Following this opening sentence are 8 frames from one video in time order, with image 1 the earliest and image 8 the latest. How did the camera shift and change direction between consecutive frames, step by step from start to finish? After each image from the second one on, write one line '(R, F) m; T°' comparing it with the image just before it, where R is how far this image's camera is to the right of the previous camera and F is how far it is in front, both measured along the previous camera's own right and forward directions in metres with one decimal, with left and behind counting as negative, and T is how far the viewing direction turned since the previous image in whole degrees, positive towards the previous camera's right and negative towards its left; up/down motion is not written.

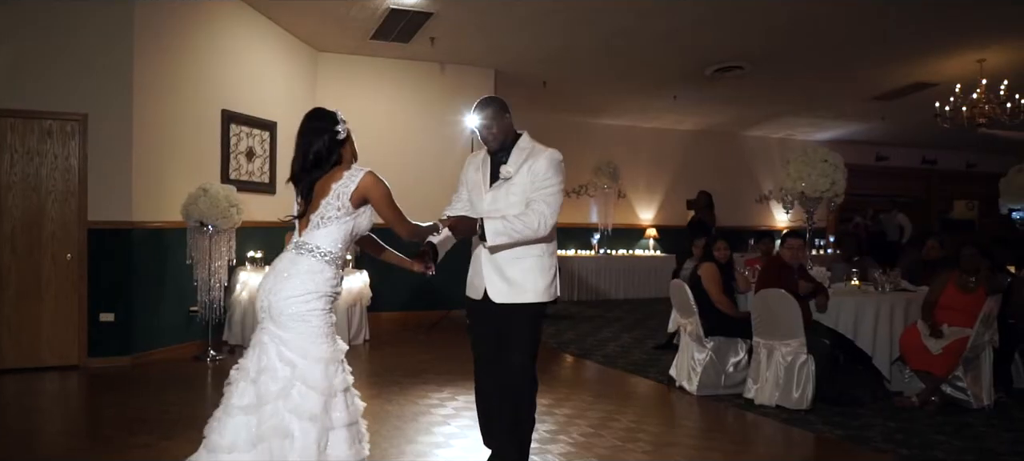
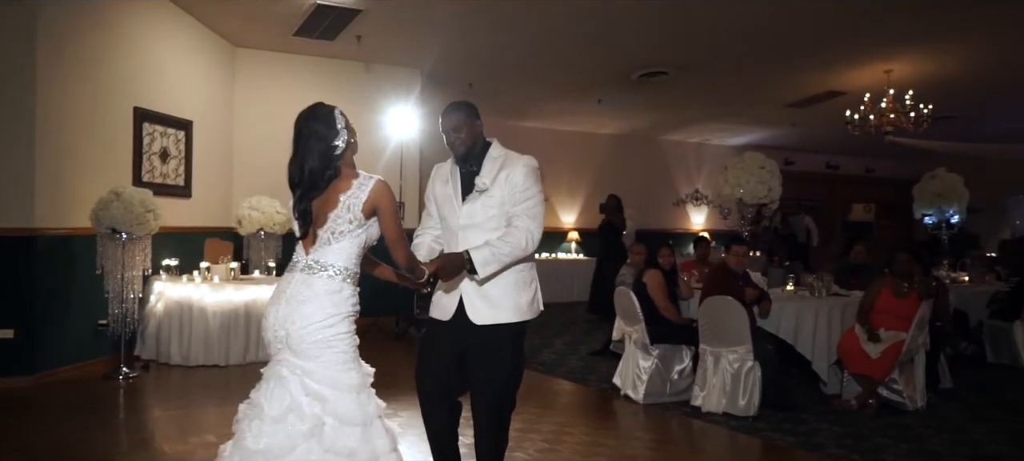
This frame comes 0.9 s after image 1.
(-0.2, +0.2) m; +7°
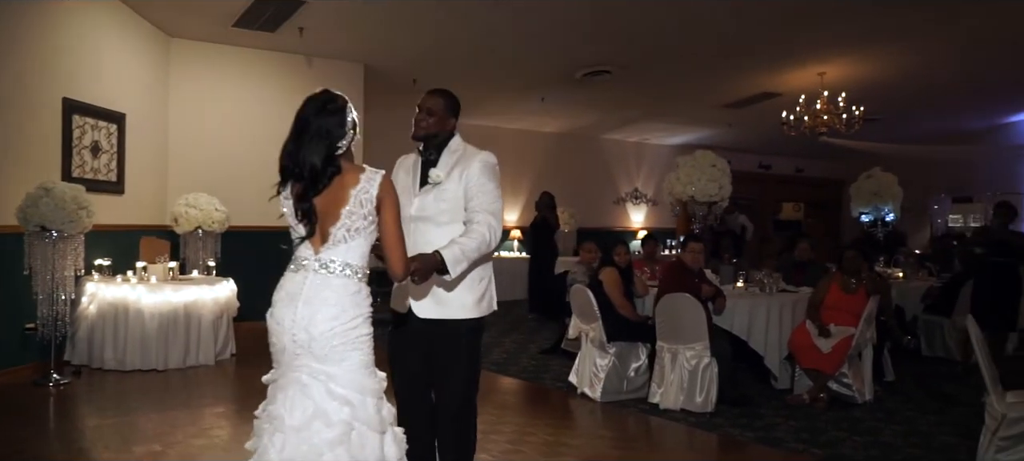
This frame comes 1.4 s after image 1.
(-0.2, +0.1) m; +5°
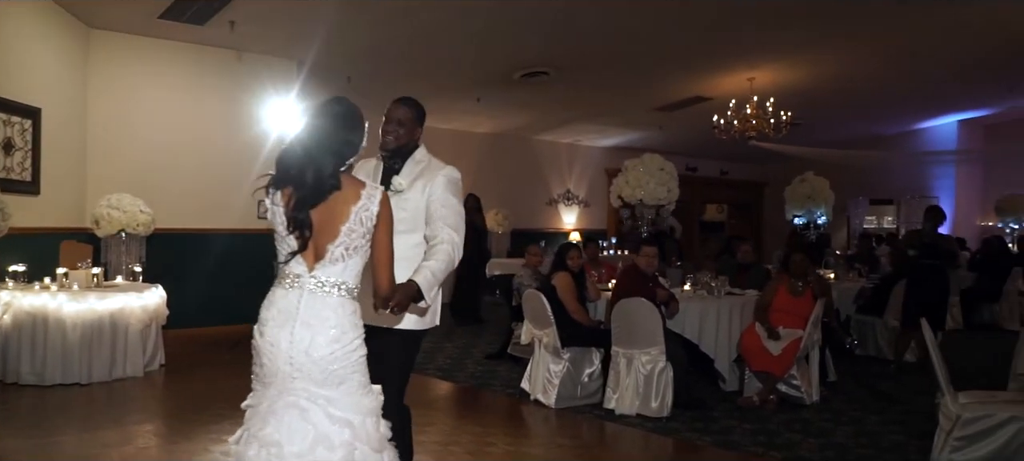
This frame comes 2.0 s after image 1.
(-0.2, +0.1) m; +6°
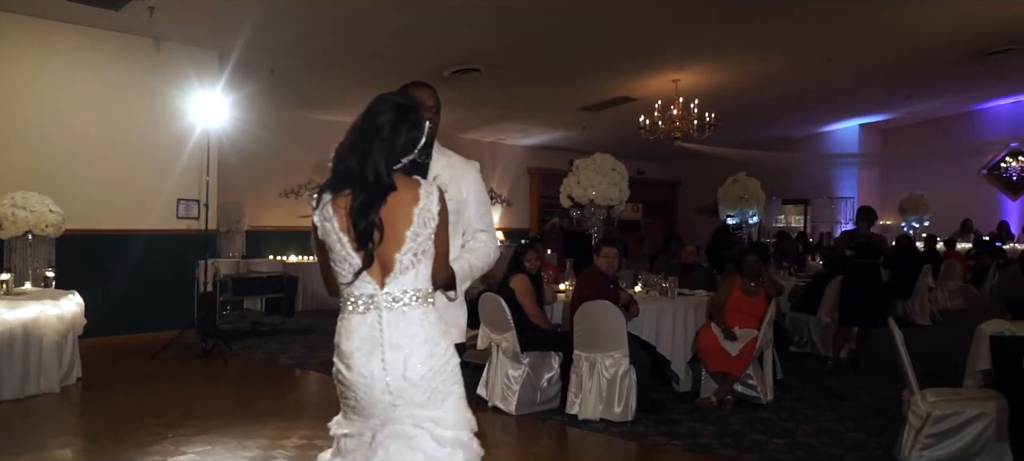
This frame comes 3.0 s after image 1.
(-0.3, +0.2) m; +7°
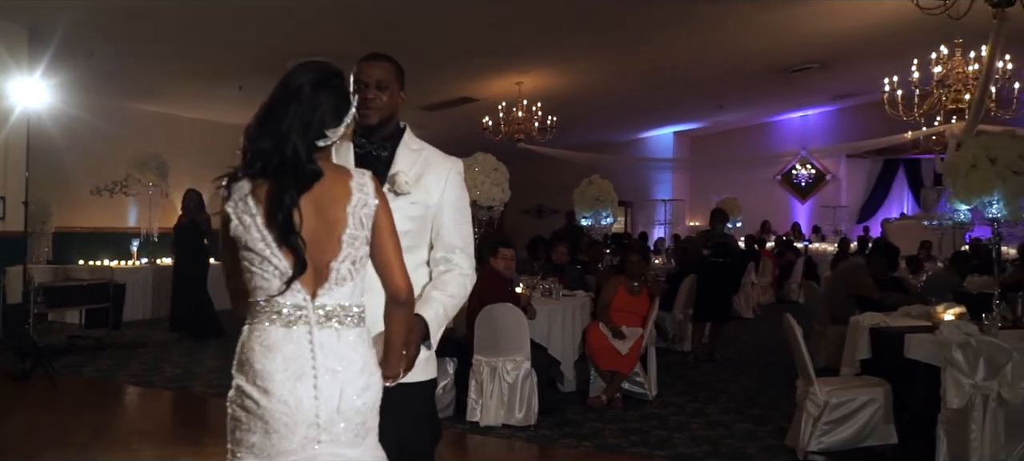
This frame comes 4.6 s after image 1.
(-0.5, +0.2) m; +14°
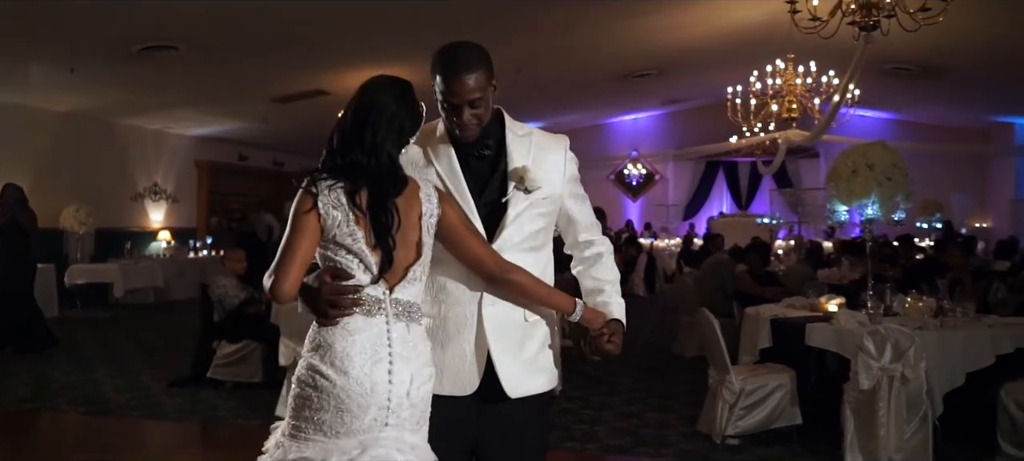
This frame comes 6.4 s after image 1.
(-0.6, +0.1) m; +13°
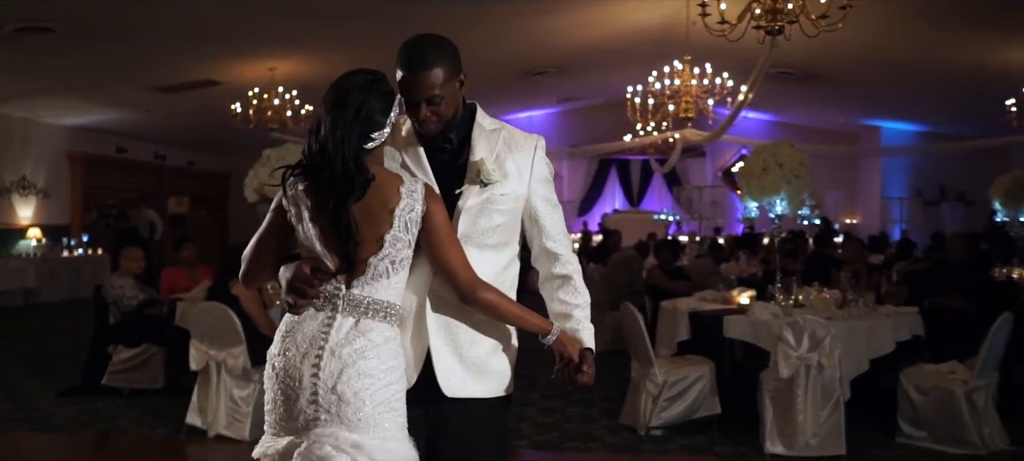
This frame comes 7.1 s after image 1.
(-0.2, +0.1) m; +8°
